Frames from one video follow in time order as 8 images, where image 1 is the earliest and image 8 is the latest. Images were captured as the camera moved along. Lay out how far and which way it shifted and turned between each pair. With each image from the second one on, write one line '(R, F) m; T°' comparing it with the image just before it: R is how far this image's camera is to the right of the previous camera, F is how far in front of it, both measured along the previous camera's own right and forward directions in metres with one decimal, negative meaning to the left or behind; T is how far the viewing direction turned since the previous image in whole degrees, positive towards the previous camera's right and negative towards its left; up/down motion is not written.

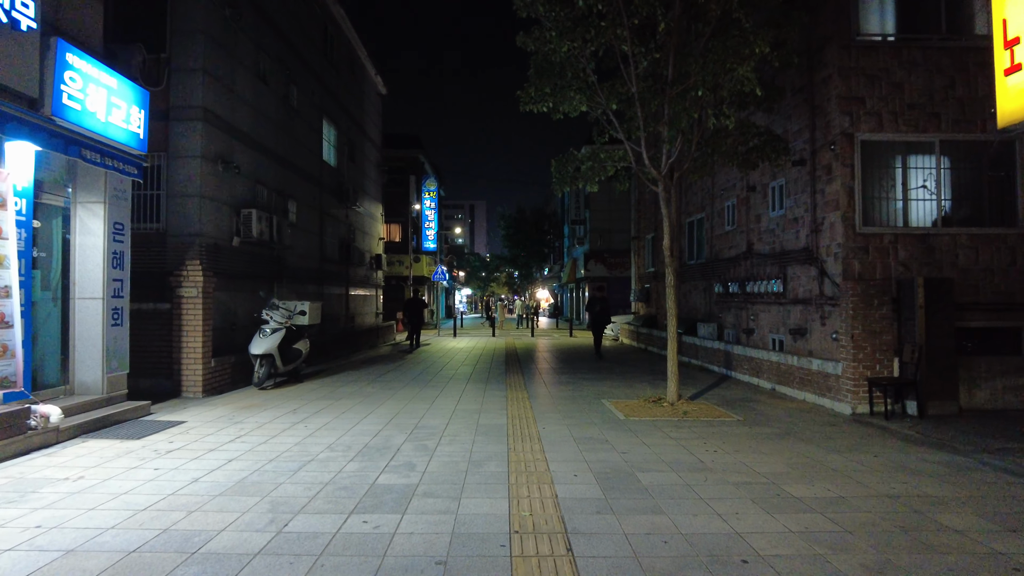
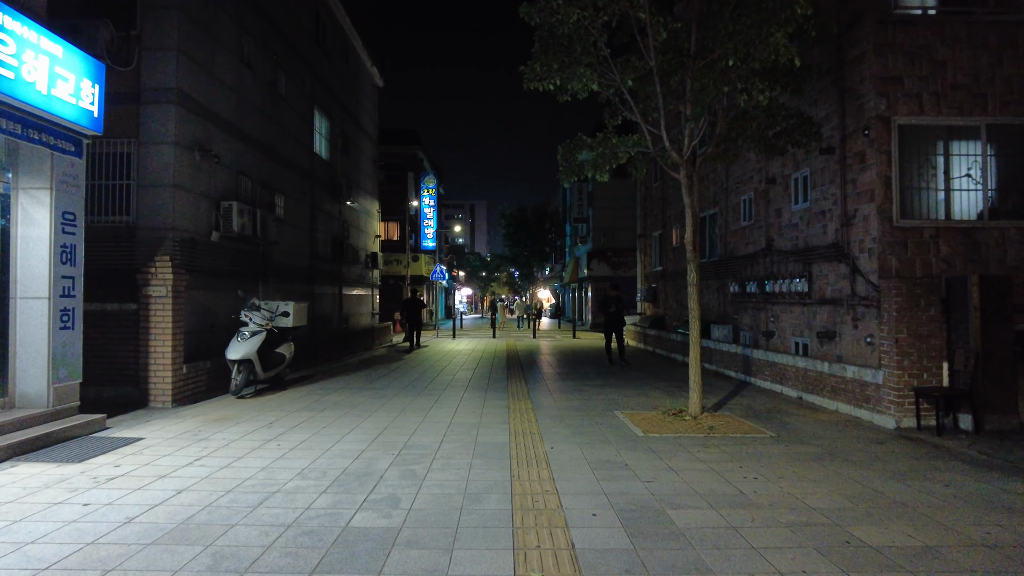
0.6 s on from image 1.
(0.0, +0.9) m; 0°
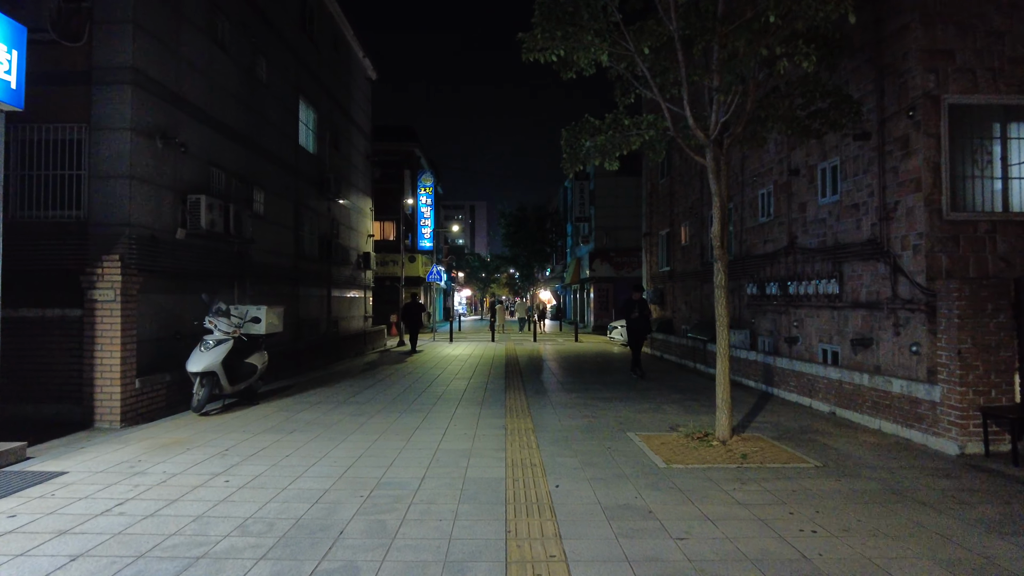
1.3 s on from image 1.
(0.0, +1.0) m; 0°
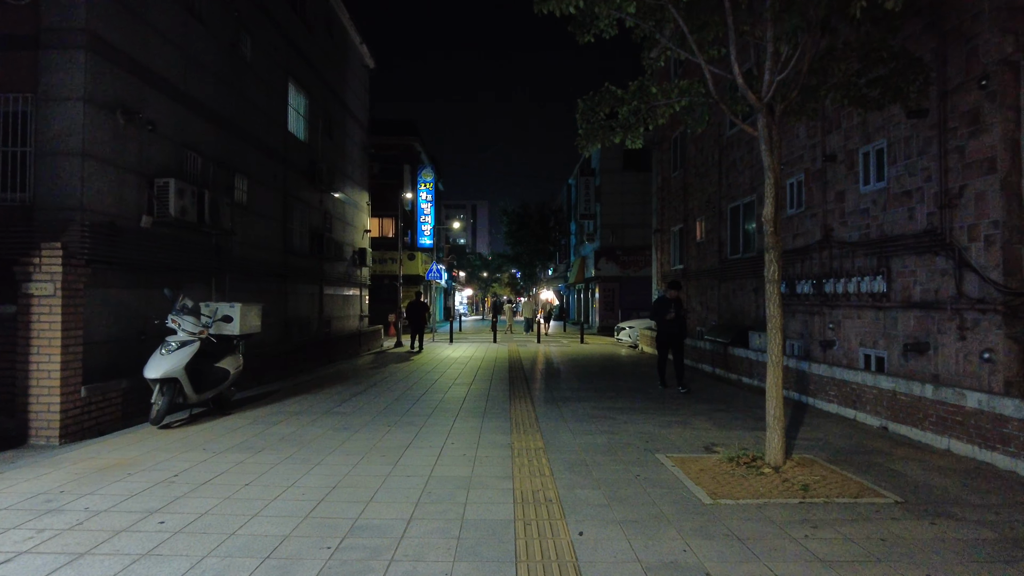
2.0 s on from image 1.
(-0.1, +1.1) m; 0°
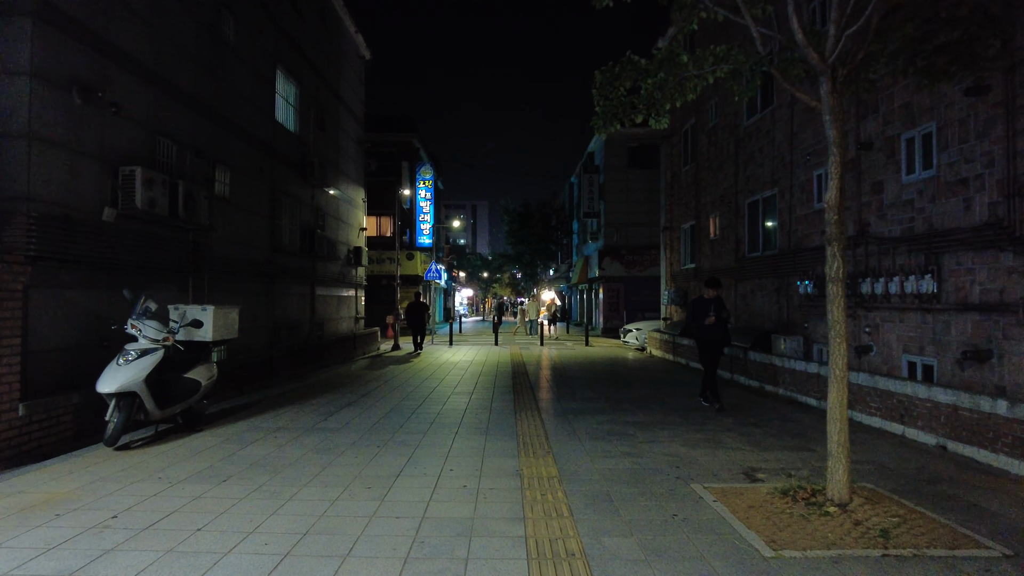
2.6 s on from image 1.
(-0.1, +0.9) m; 0°
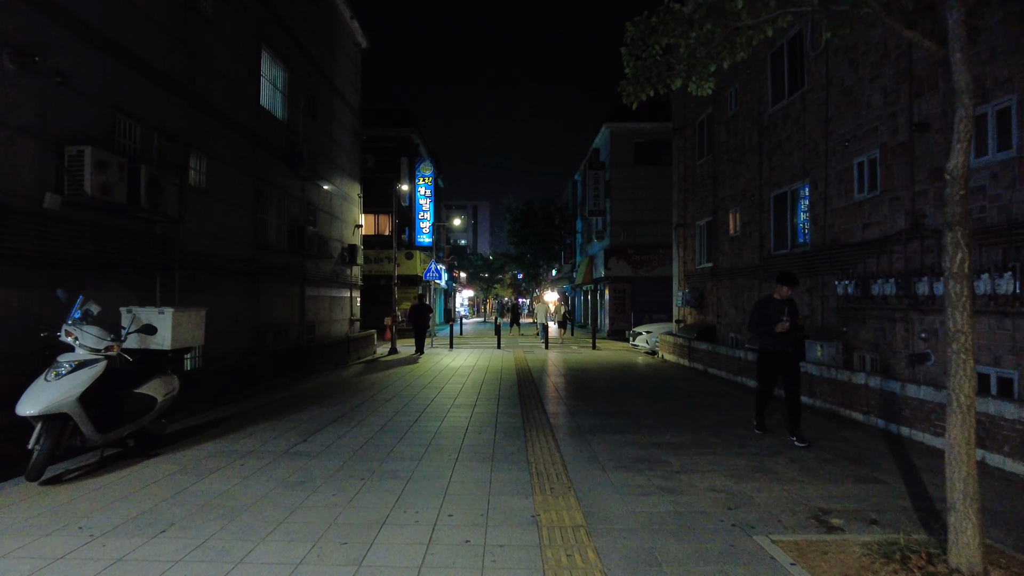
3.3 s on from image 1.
(-0.1, +1.1) m; 0°
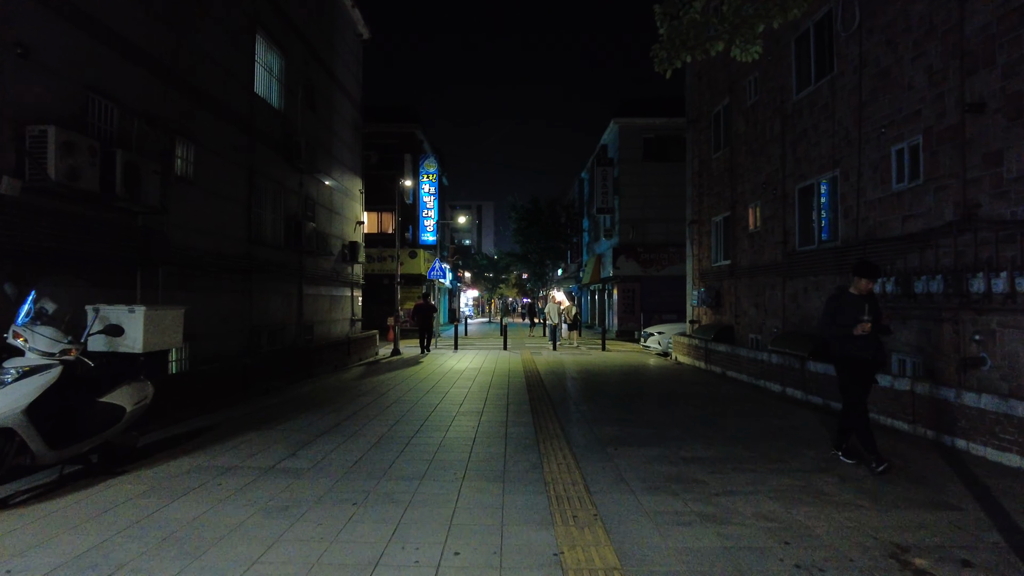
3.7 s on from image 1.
(-0.1, +0.7) m; 0°
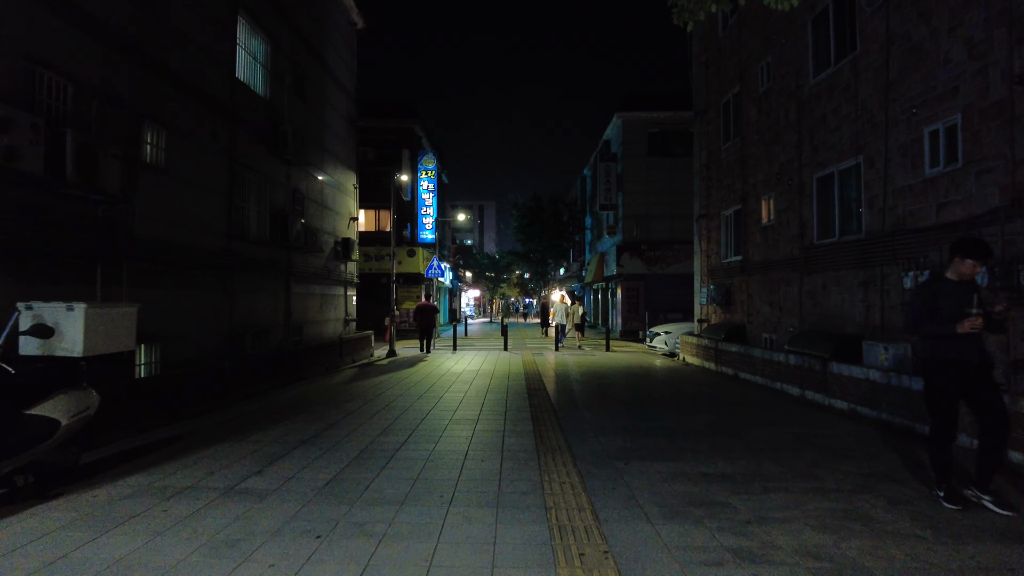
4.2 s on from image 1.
(0.0, +0.7) m; 0°
